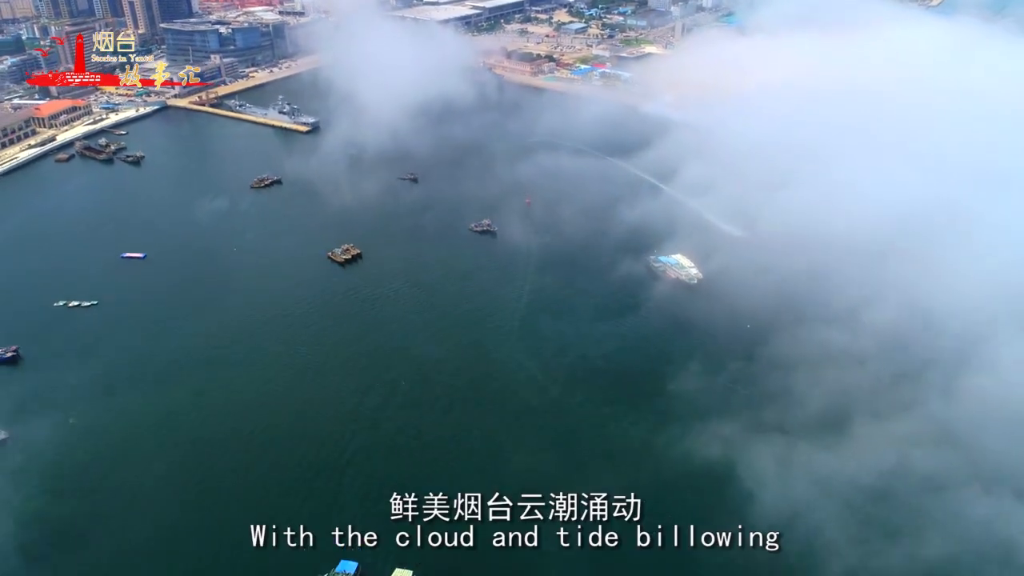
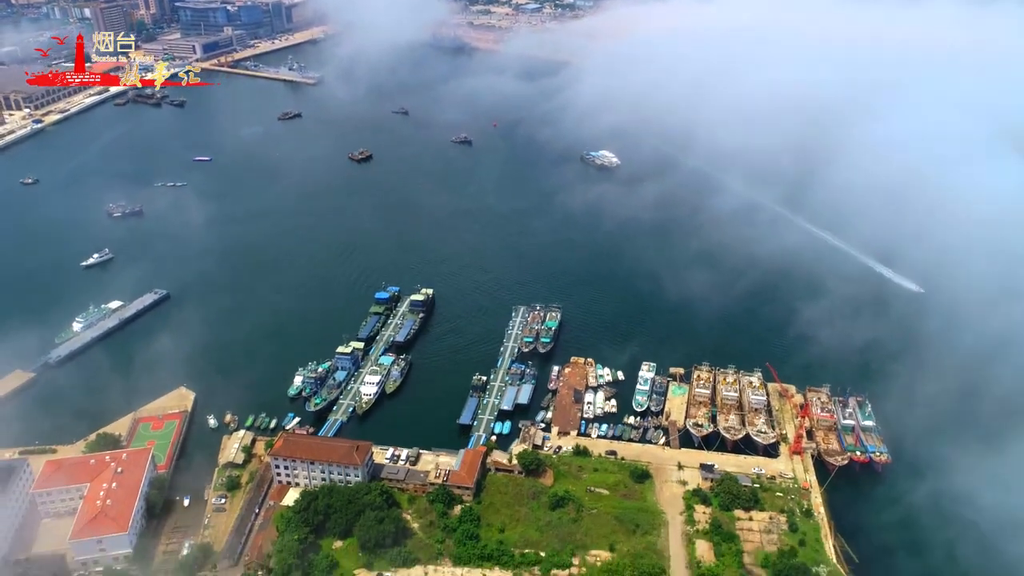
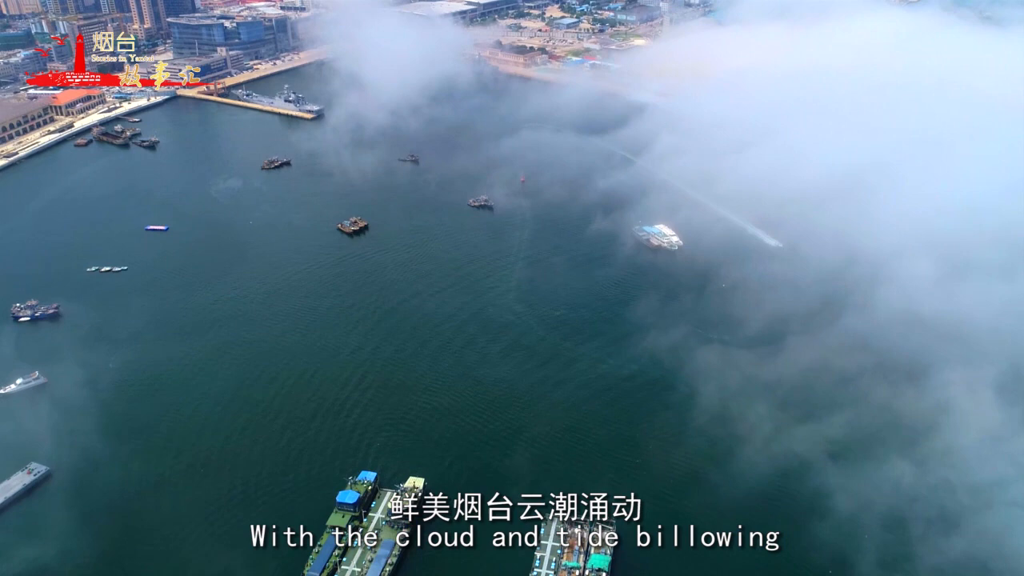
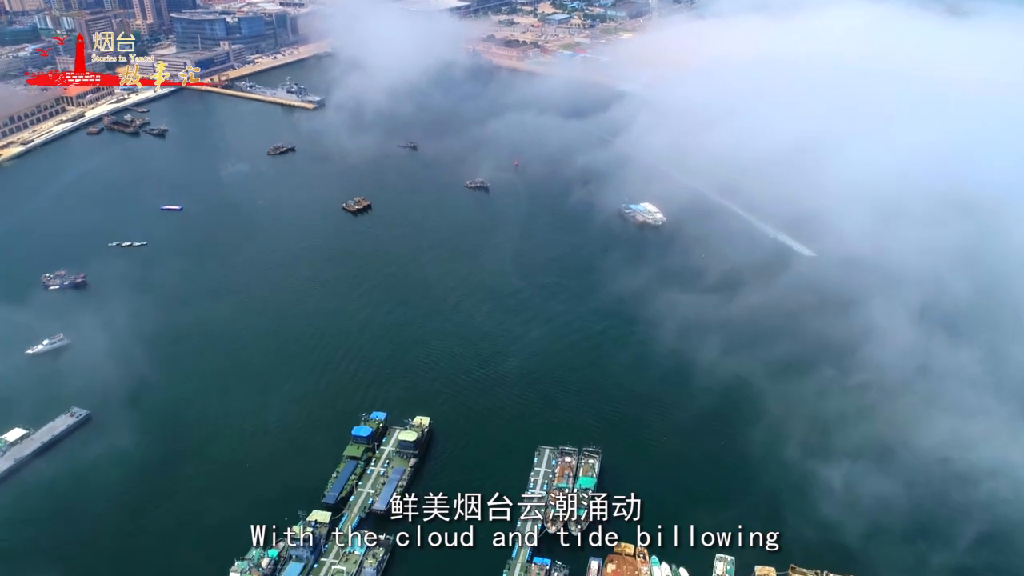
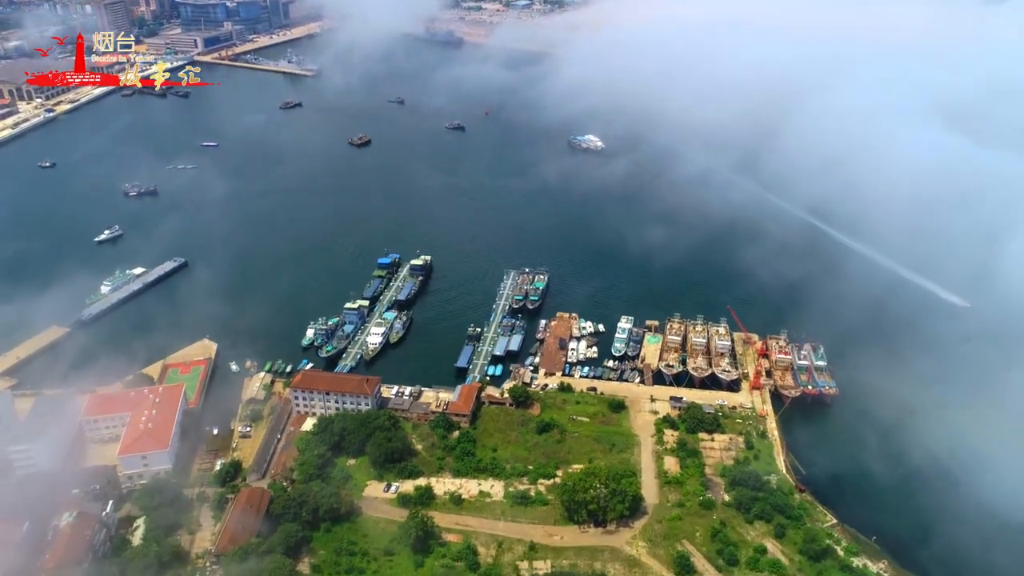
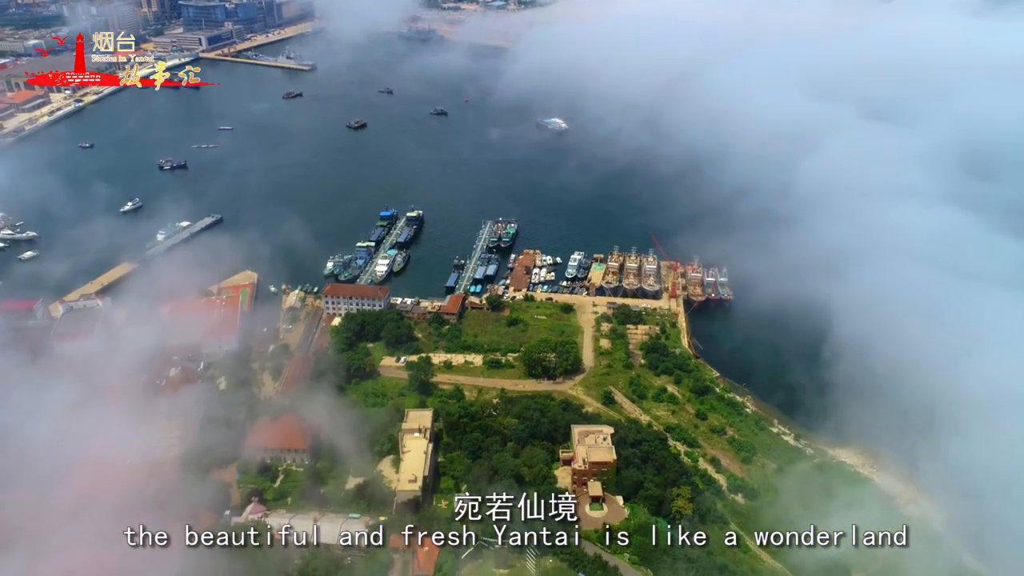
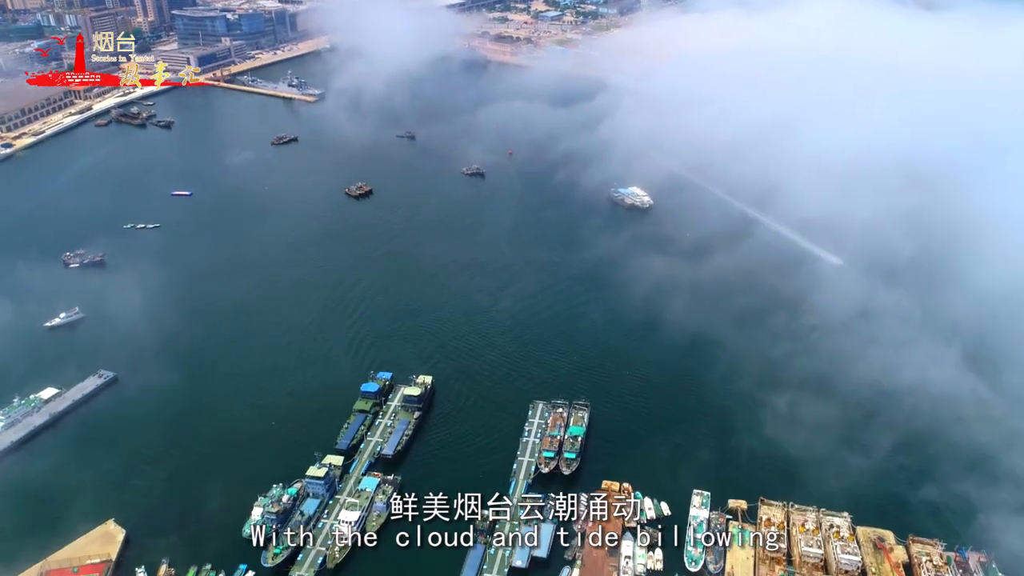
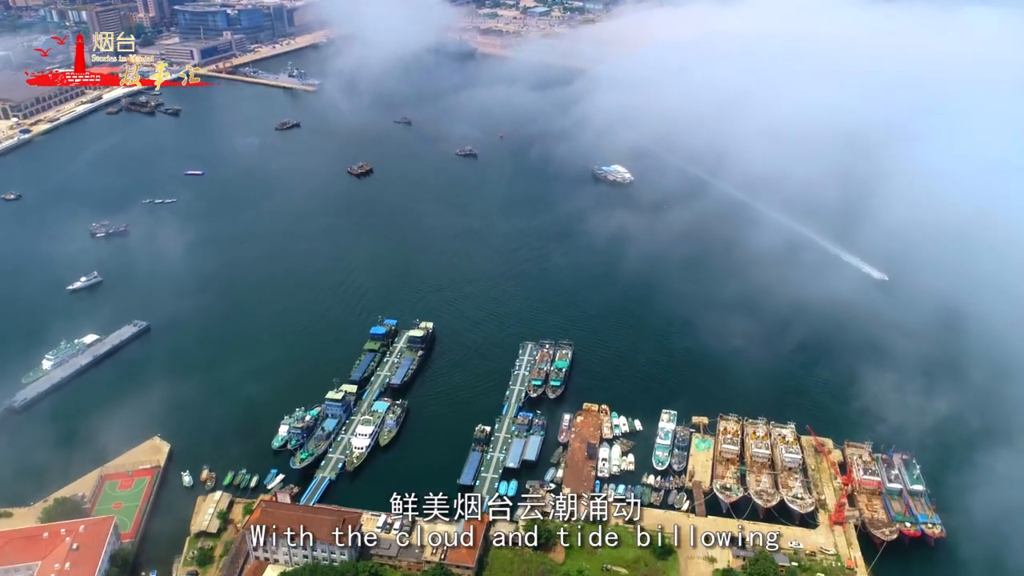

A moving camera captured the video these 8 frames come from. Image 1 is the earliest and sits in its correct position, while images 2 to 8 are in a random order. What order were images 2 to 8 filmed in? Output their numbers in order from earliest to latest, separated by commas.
3, 4, 7, 8, 2, 5, 6
